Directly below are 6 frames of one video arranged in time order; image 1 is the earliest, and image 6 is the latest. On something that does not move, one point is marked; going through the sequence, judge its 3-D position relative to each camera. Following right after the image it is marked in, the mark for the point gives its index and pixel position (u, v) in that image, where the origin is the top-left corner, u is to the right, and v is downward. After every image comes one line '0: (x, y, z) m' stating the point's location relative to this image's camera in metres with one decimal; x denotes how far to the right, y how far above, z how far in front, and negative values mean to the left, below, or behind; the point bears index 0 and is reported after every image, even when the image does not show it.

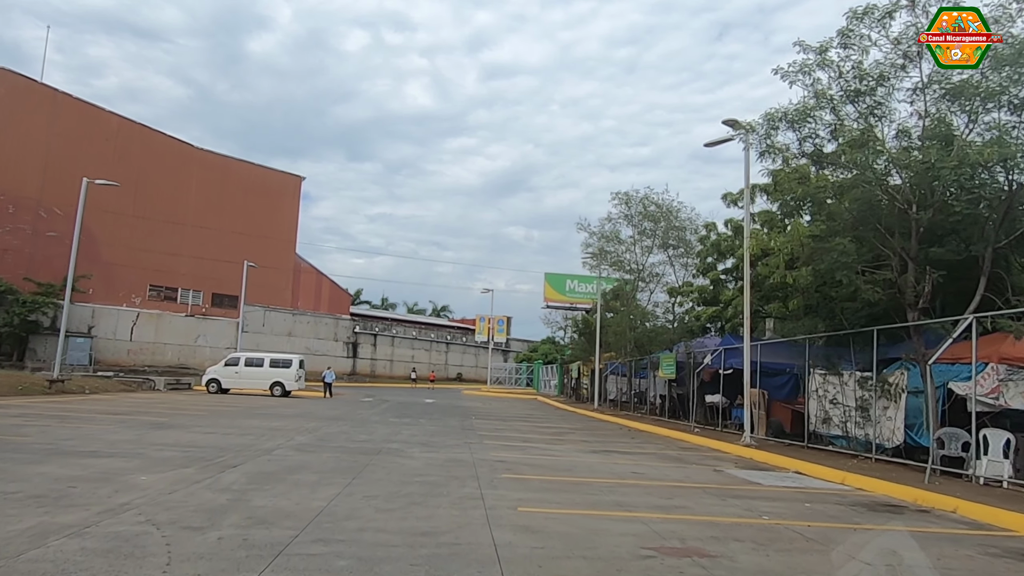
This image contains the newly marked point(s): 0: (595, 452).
0: (+2.0, -3.8, +15.8) m
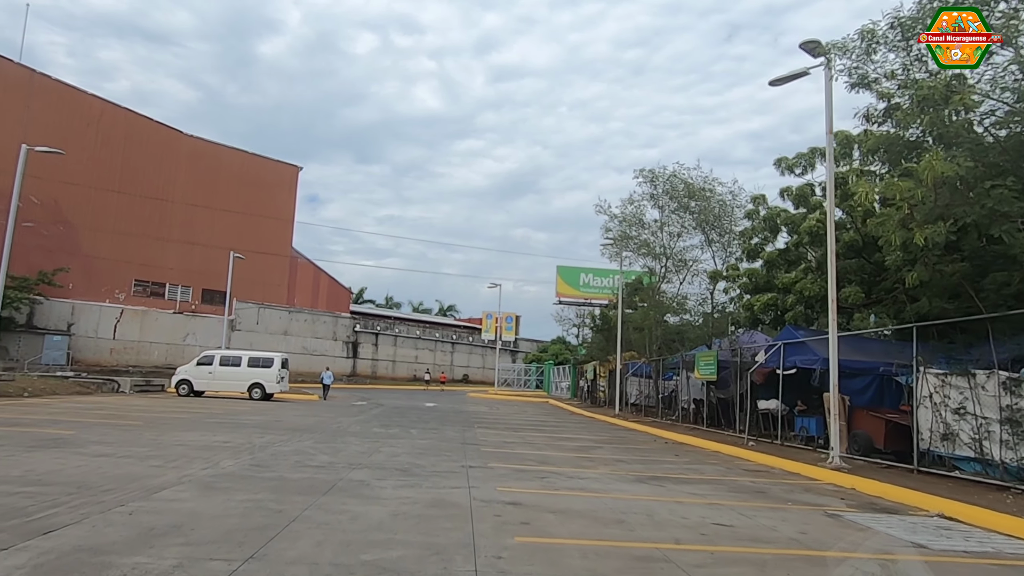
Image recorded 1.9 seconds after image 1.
0: (+2.2, -3.3, +11.5) m
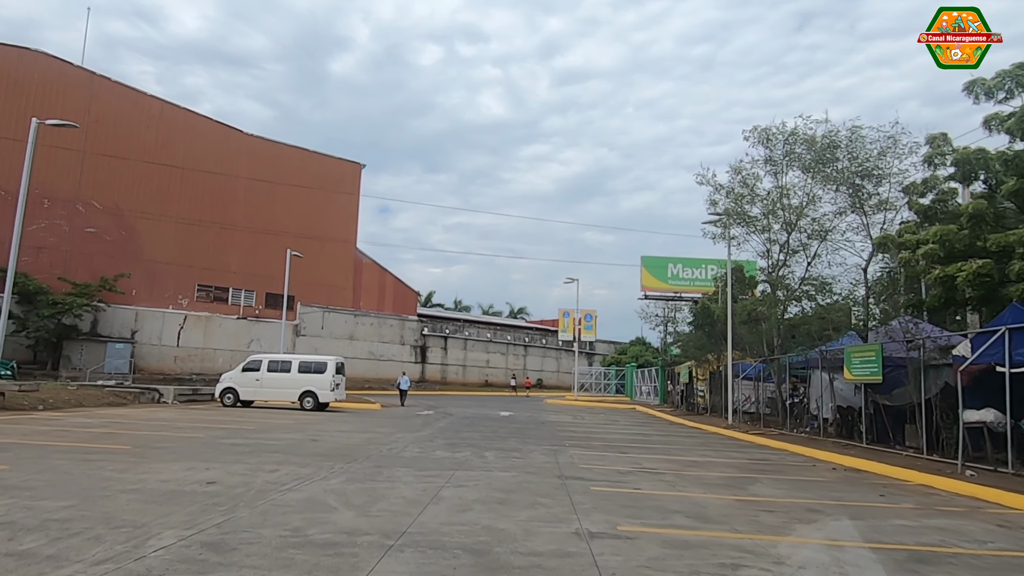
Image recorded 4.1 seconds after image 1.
0: (+3.7, -2.6, +6.2) m
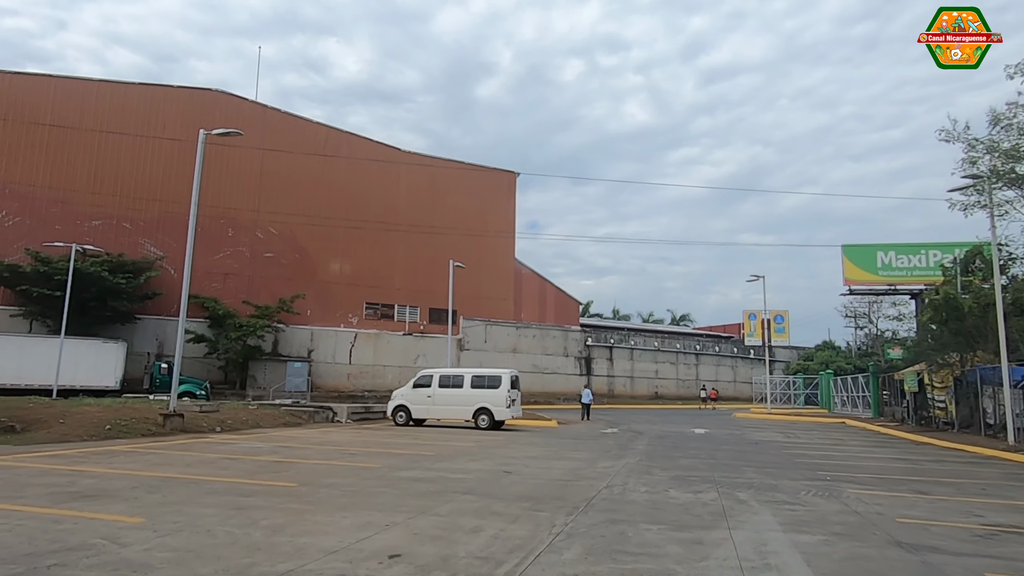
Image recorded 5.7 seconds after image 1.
0: (+5.9, -2.0, +1.6) m
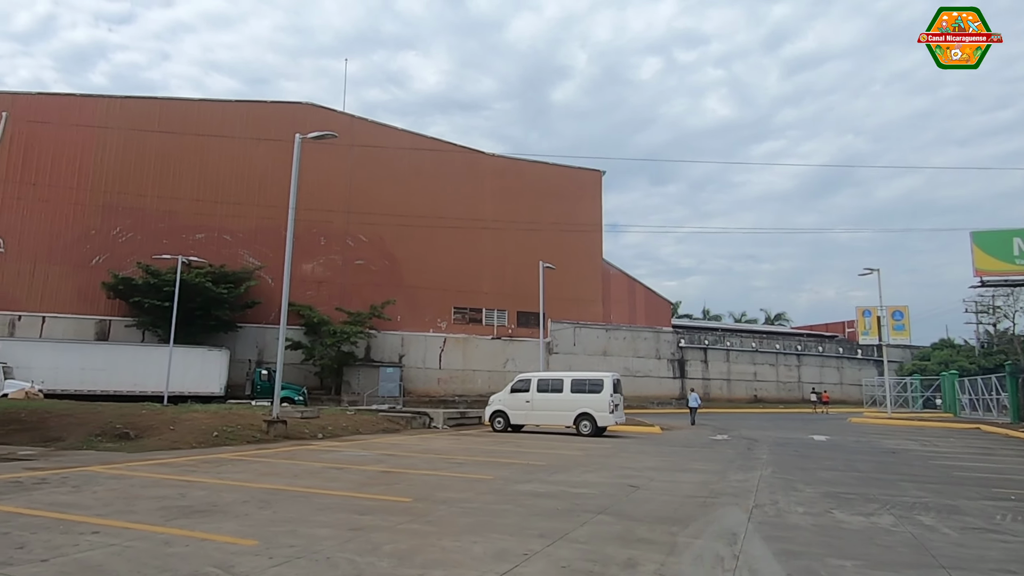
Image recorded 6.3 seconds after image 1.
0: (+6.6, -1.7, -0.2) m
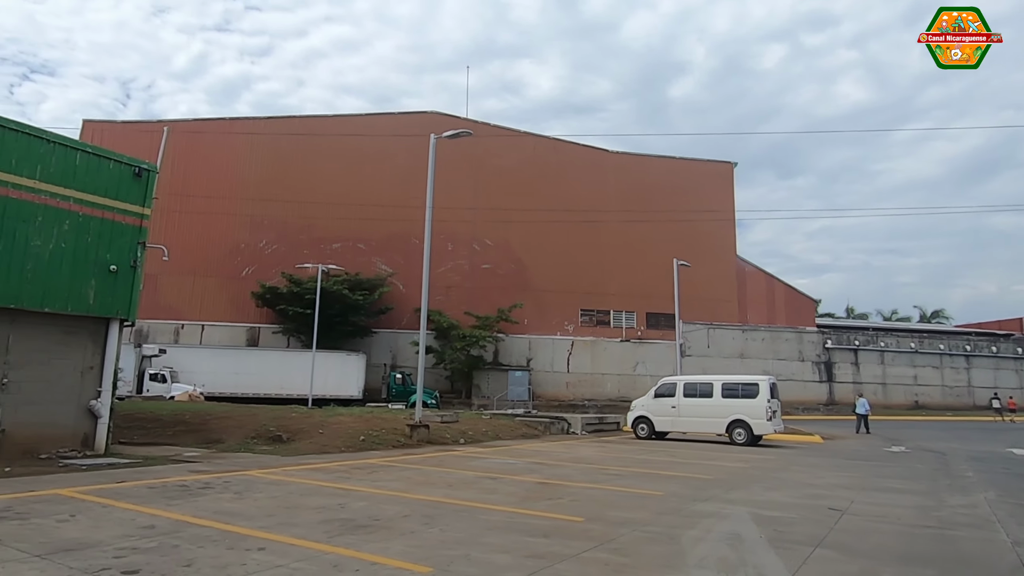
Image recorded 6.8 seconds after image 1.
0: (+7.0, -1.4, -2.5) m
